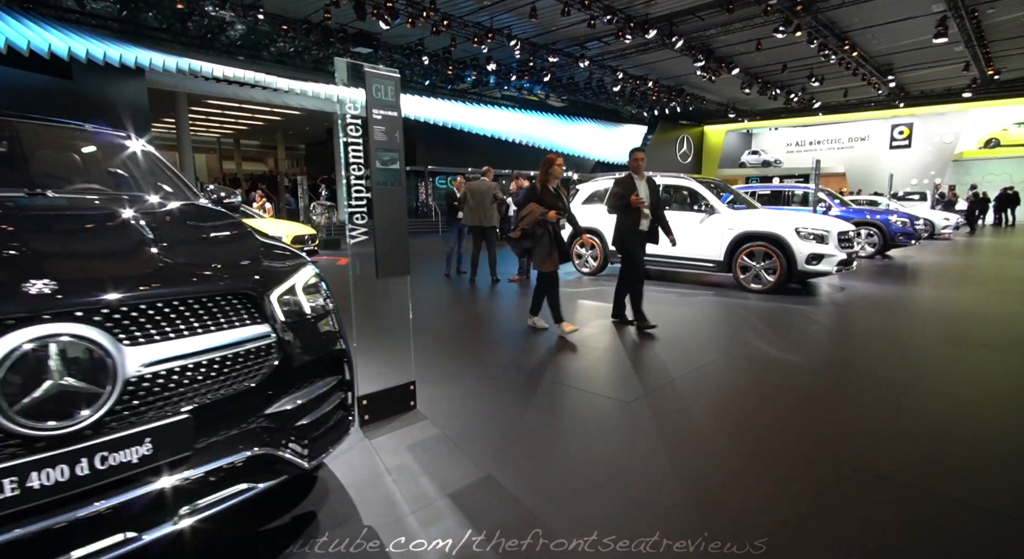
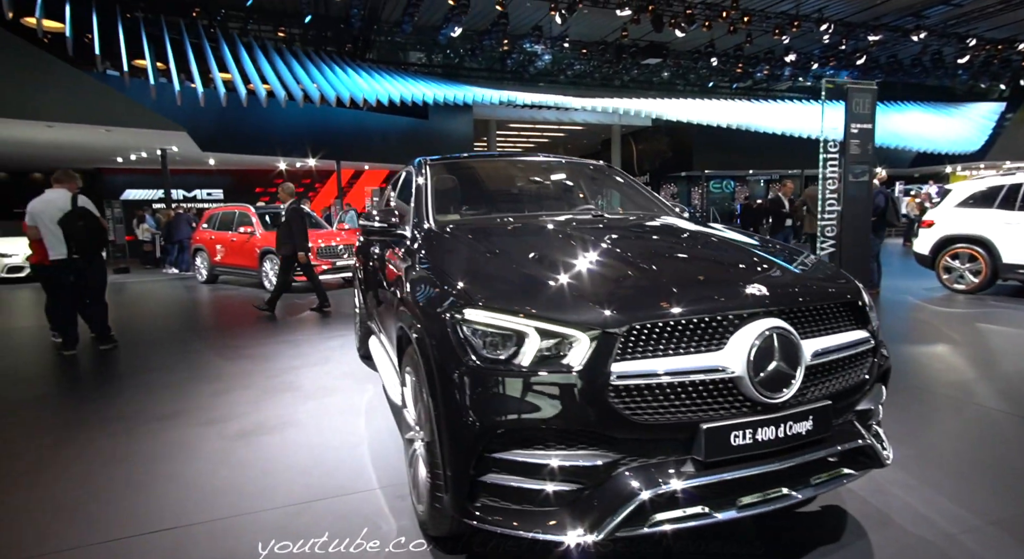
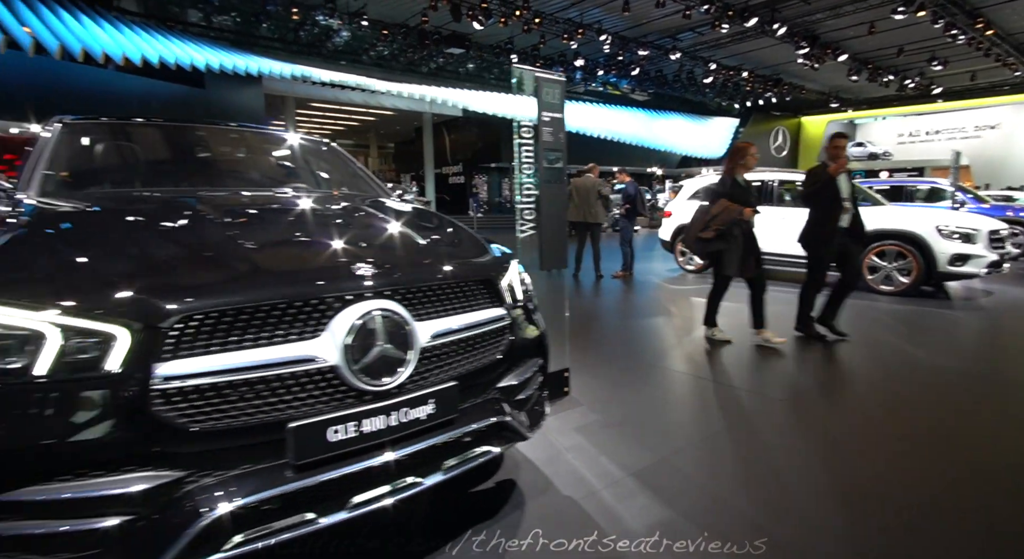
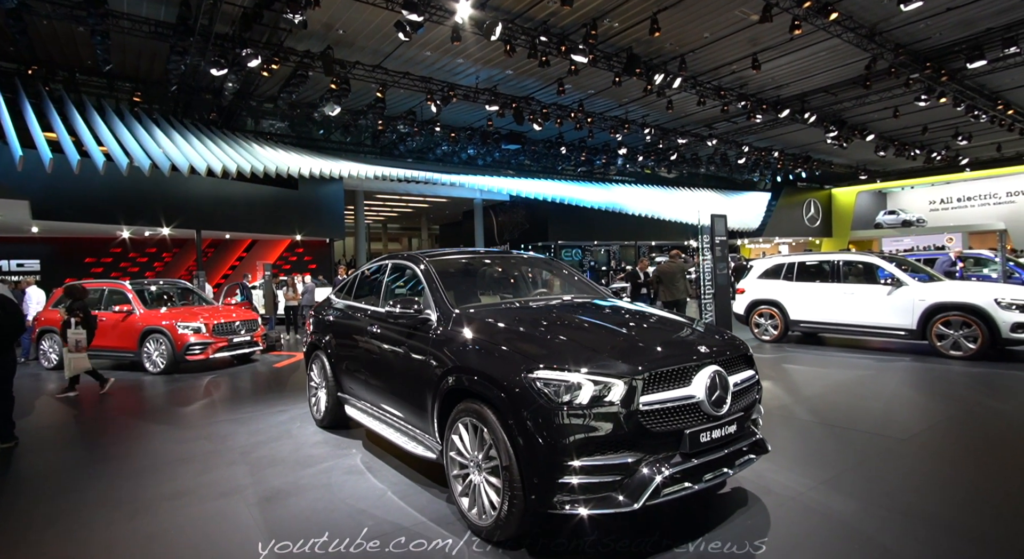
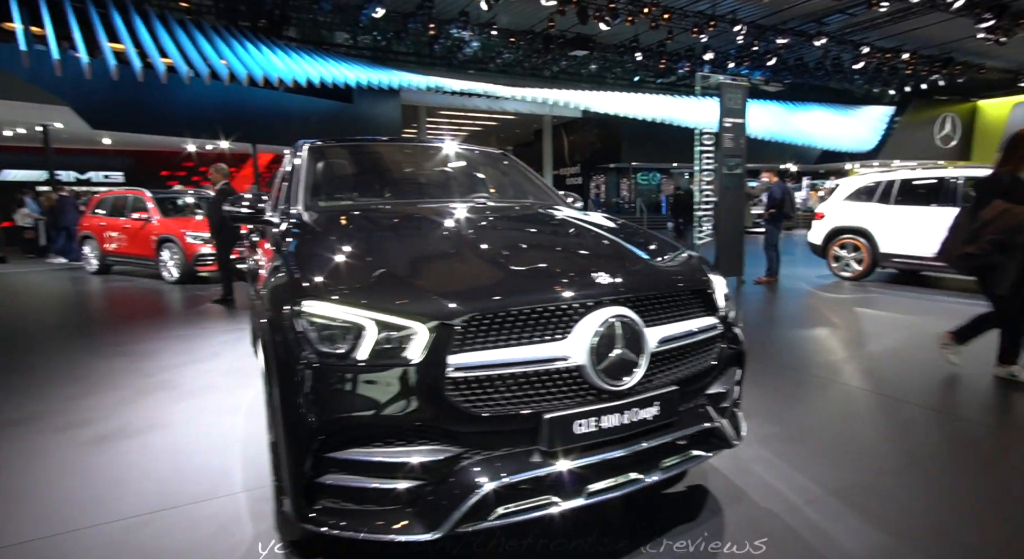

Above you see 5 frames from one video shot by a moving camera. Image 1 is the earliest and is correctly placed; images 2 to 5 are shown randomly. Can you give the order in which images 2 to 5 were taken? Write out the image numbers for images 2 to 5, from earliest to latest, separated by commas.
3, 5, 2, 4
